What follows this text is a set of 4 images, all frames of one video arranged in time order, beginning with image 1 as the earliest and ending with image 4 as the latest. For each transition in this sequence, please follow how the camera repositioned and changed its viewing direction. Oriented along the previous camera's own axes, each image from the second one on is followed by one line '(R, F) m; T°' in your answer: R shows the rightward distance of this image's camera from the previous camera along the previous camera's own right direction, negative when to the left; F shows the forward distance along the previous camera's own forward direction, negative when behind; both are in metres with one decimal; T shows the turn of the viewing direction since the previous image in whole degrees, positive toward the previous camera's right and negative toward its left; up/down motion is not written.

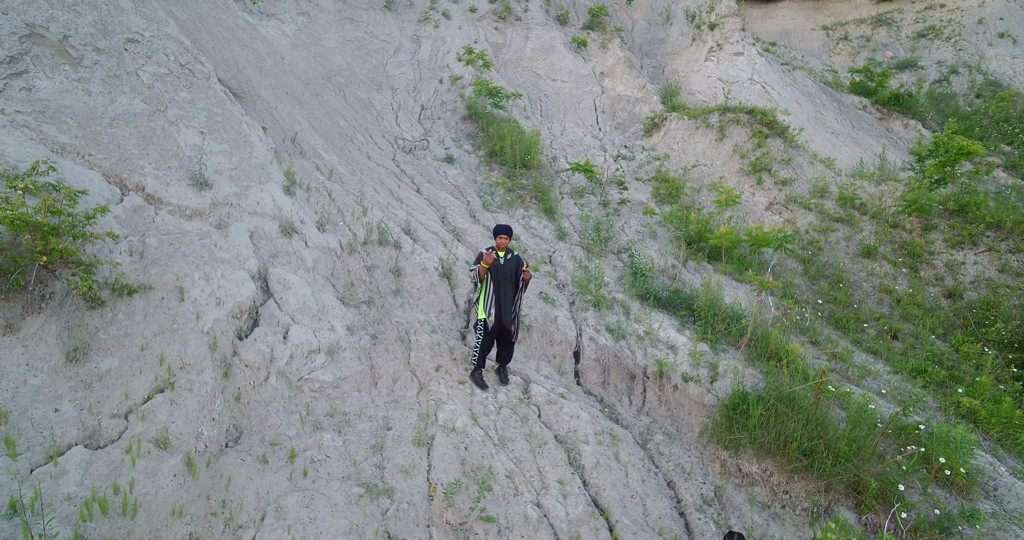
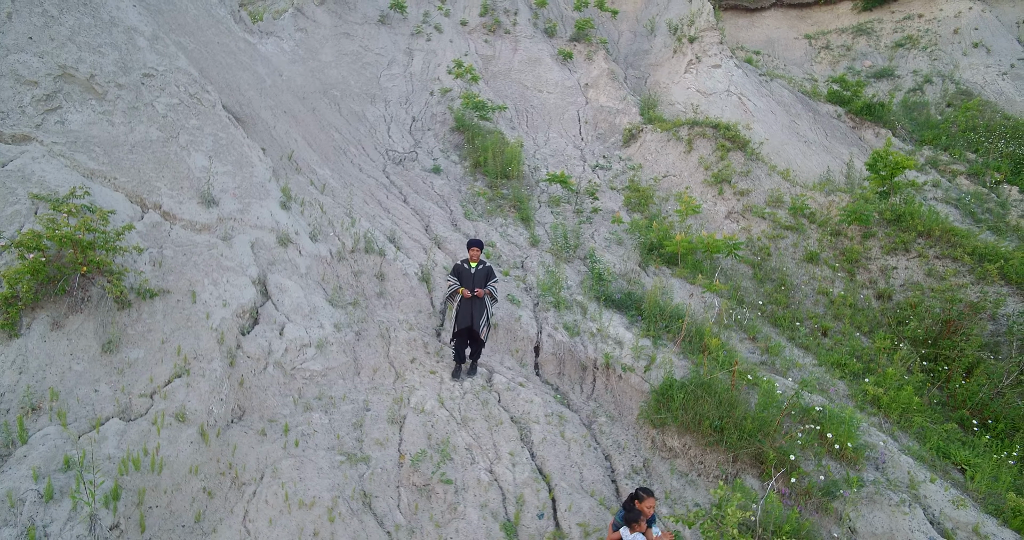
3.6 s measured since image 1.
(+0.3, -0.9) m; 0°
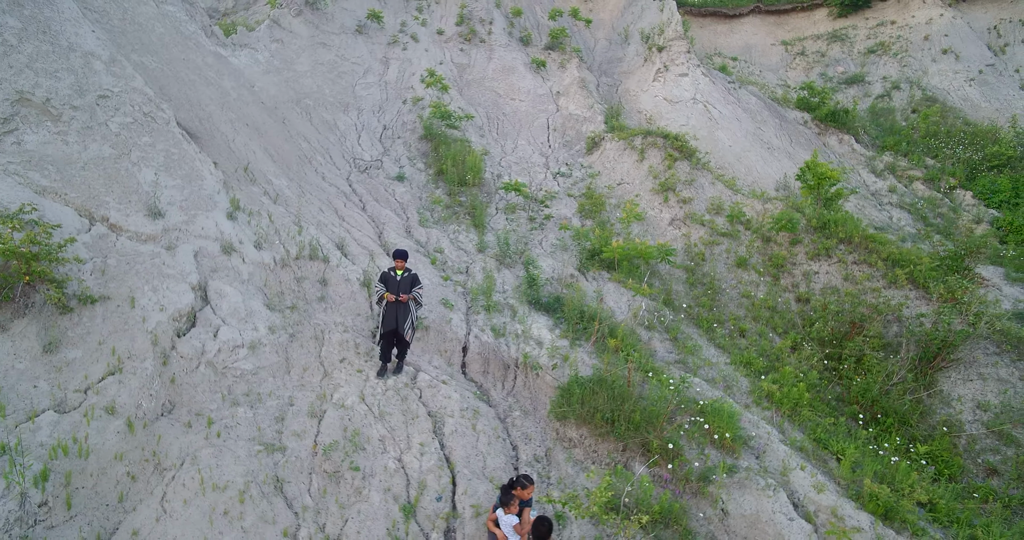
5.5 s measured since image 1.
(+0.8, -0.6) m; 0°
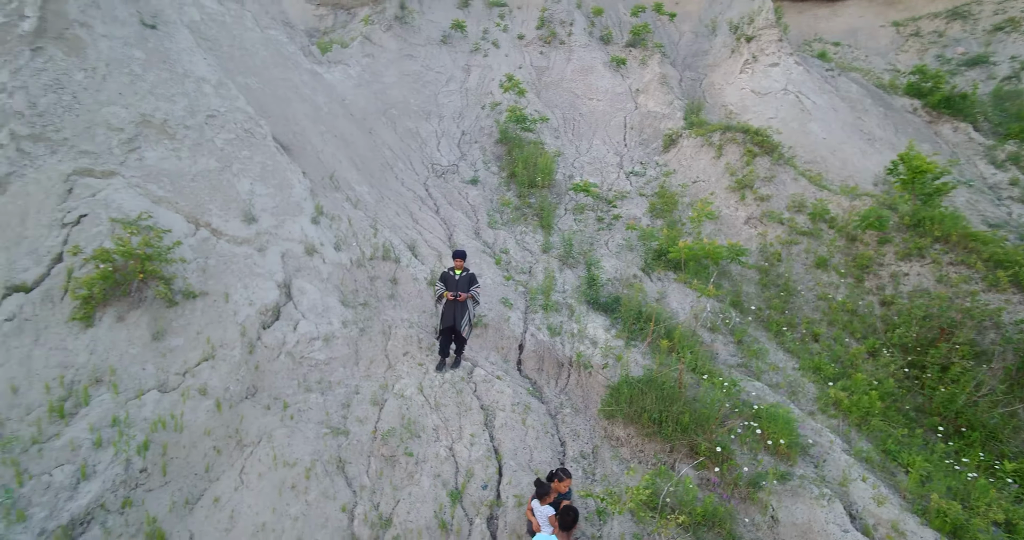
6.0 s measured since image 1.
(+0.5, -0.2) m; -9°
